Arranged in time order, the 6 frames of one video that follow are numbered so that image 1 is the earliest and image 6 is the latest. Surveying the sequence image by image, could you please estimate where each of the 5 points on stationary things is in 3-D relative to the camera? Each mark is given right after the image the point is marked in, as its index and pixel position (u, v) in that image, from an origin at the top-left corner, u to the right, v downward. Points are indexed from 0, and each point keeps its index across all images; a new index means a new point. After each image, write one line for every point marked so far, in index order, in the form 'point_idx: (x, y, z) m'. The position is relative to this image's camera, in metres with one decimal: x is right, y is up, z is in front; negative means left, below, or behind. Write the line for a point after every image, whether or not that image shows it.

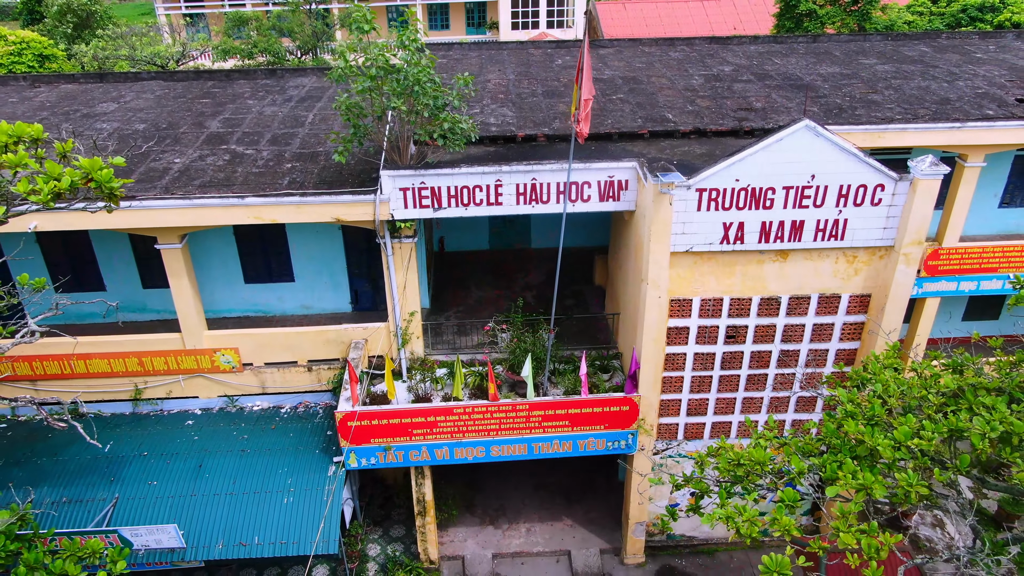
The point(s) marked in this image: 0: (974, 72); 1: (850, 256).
0: (+9.4, +4.4, +15.6) m
1: (+4.4, +0.4, +10.1) m
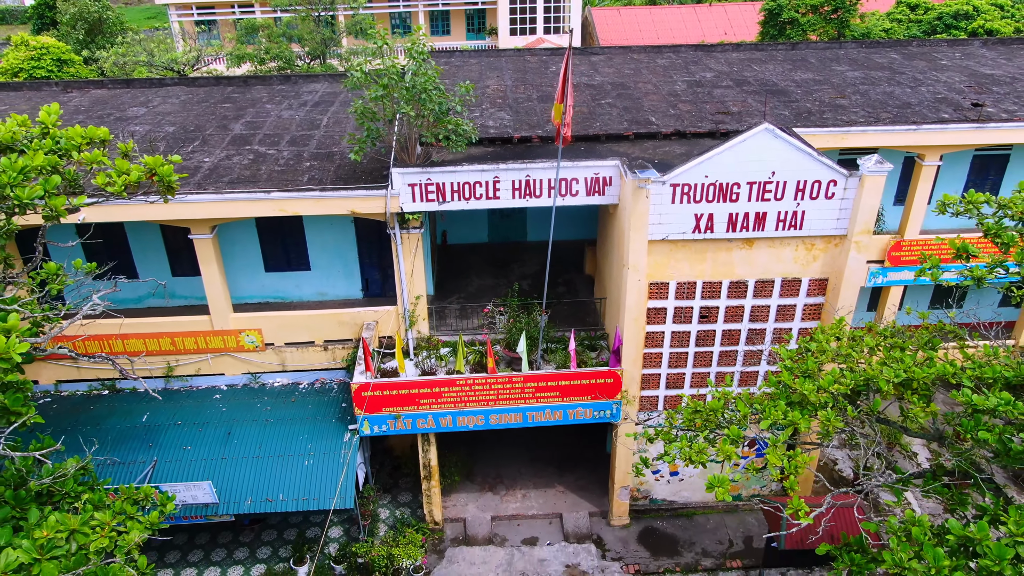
0: (+9.3, +4.6, +16.9) m
1: (+4.4, +0.7, +11.3) m
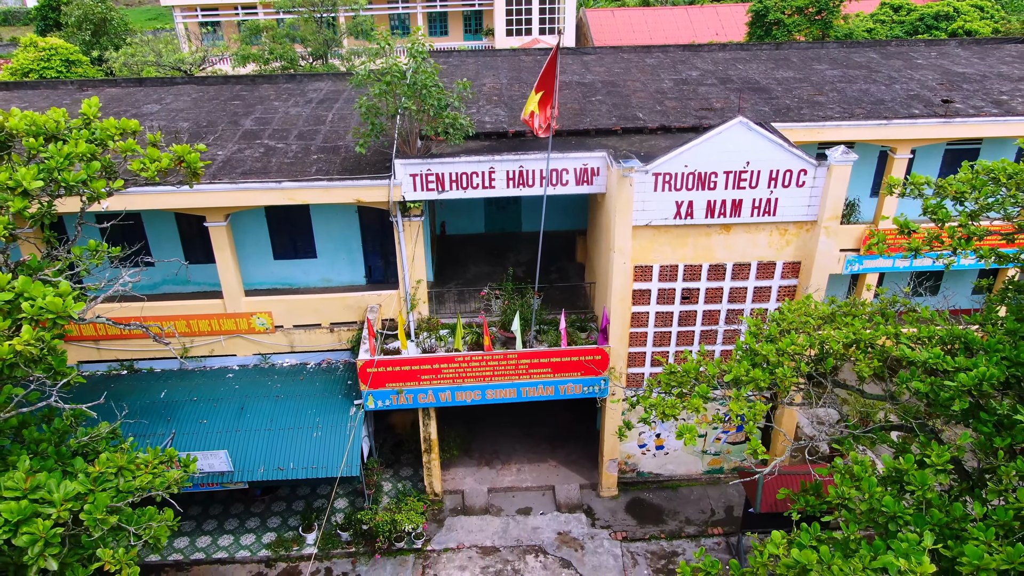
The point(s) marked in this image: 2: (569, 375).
0: (+9.2, +4.9, +17.7) m
1: (+4.3, +0.9, +12.2) m
2: (+1.0, -1.5, +12.9) m
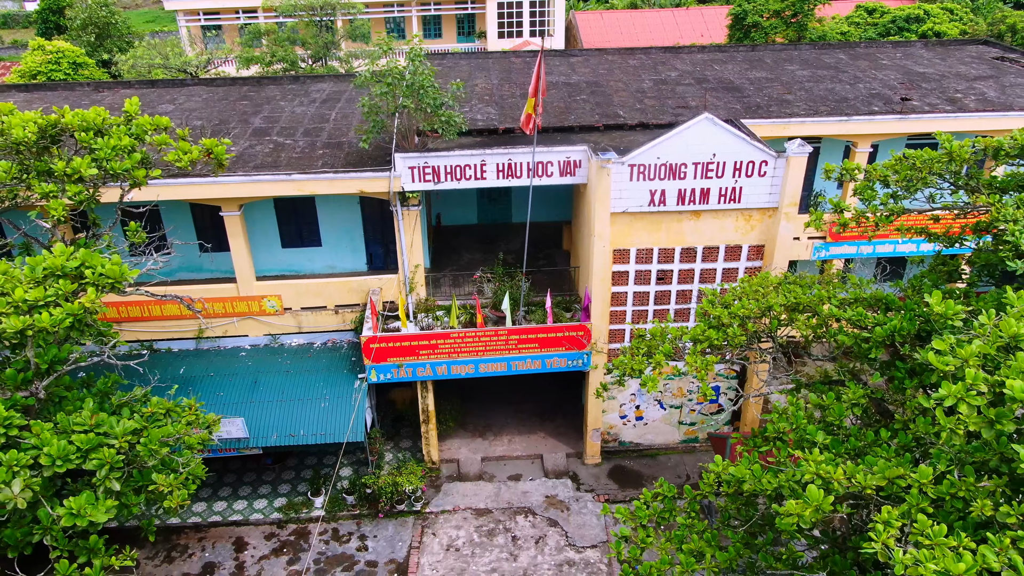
0: (+9.0, +5.2, +19.0) m
1: (+4.1, +1.3, +13.4) m
2: (+0.8, -1.1, +14.1) m
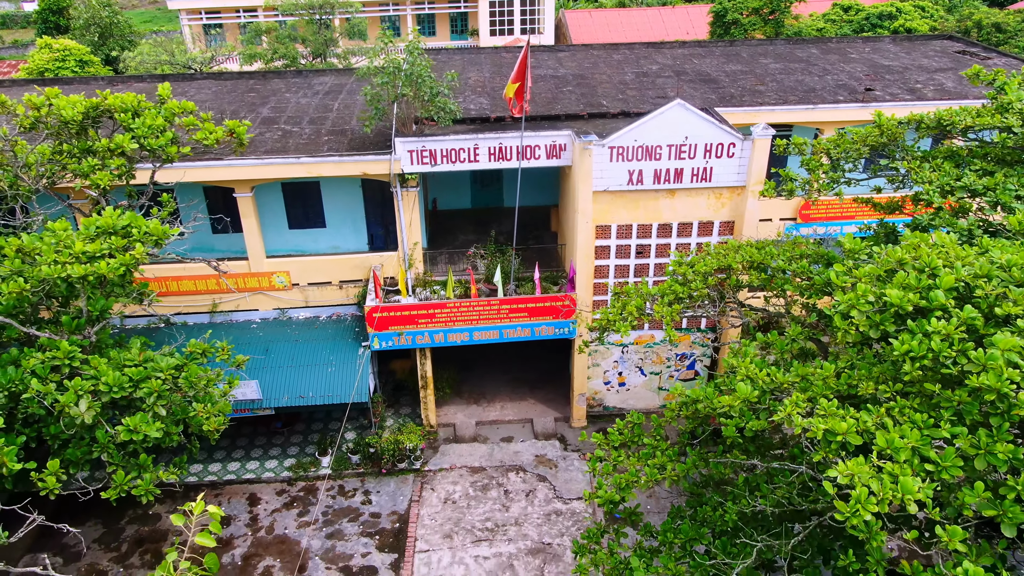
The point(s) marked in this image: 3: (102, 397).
0: (+8.7, +5.8, +20.3) m
1: (+3.9, +1.8, +14.7) m
2: (+0.6, -0.6, +15.3) m
3: (-4.3, -1.2, +8.1) m
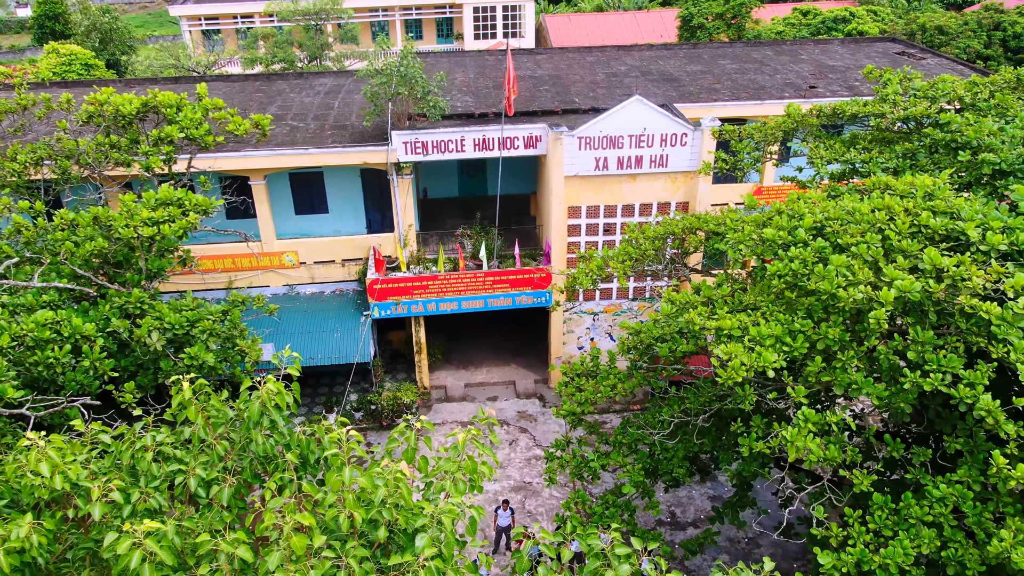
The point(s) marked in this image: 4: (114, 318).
0: (+8.2, +6.5, +22.6) m
1: (+3.6, +2.4, +16.9) m
2: (+0.2, 0.0, +17.5) m
3: (-4.6, -0.6, +10.2) m
4: (-5.2, -0.4, +10.0) m
